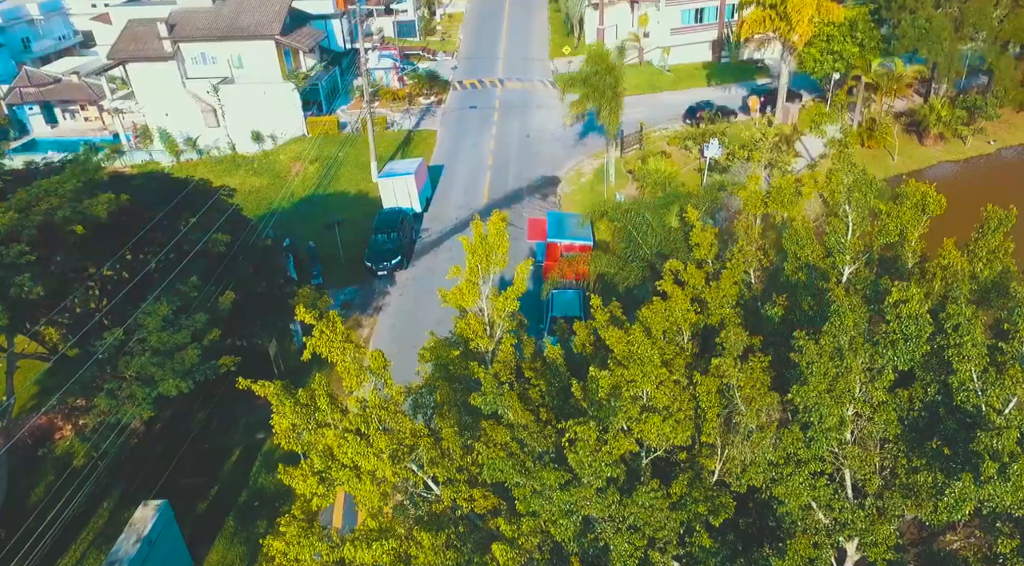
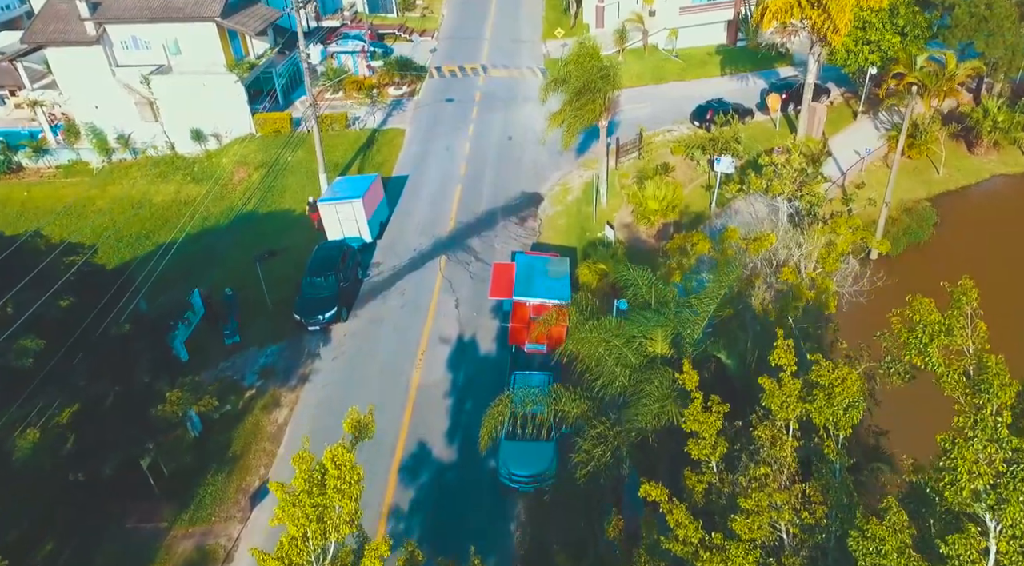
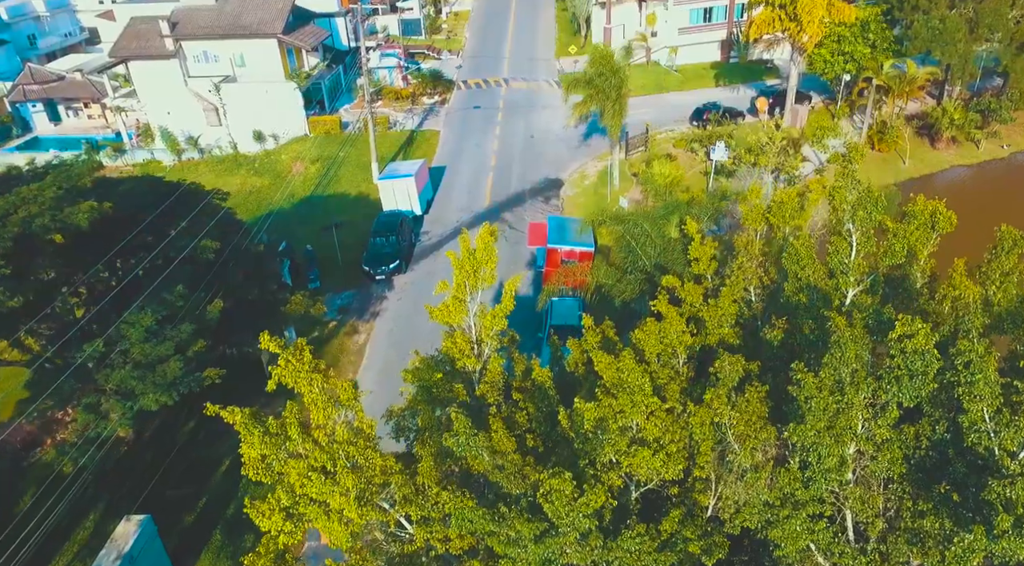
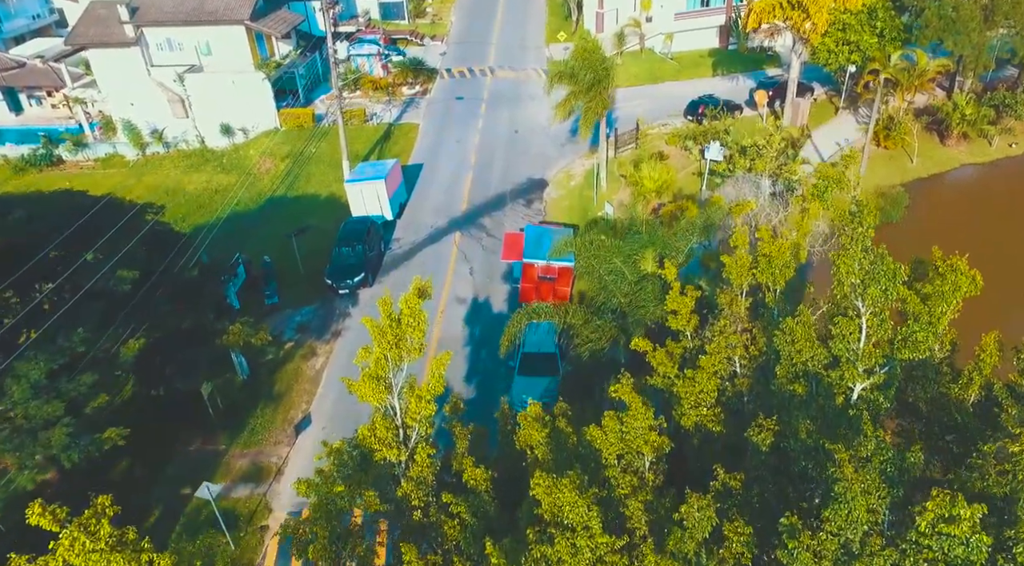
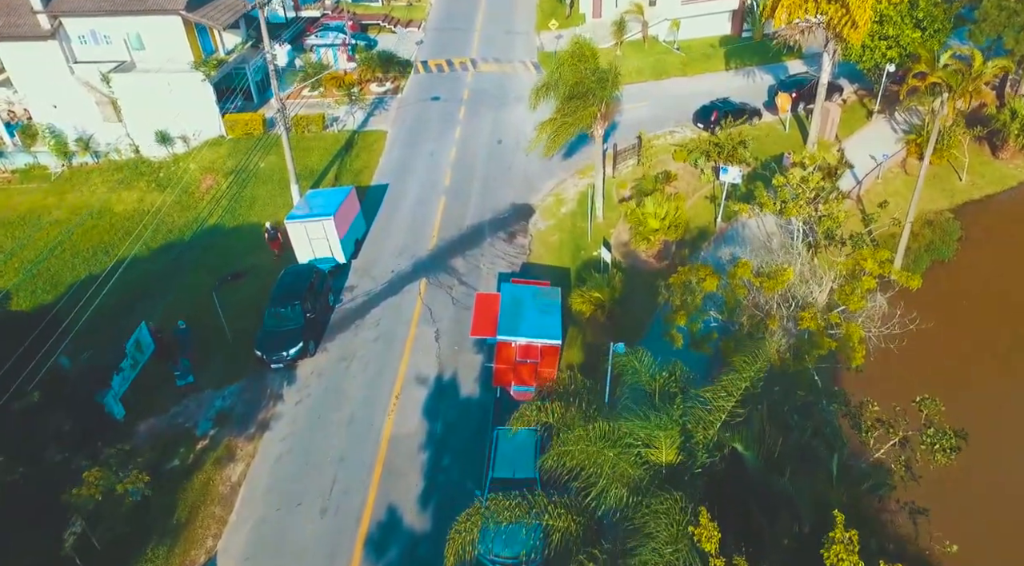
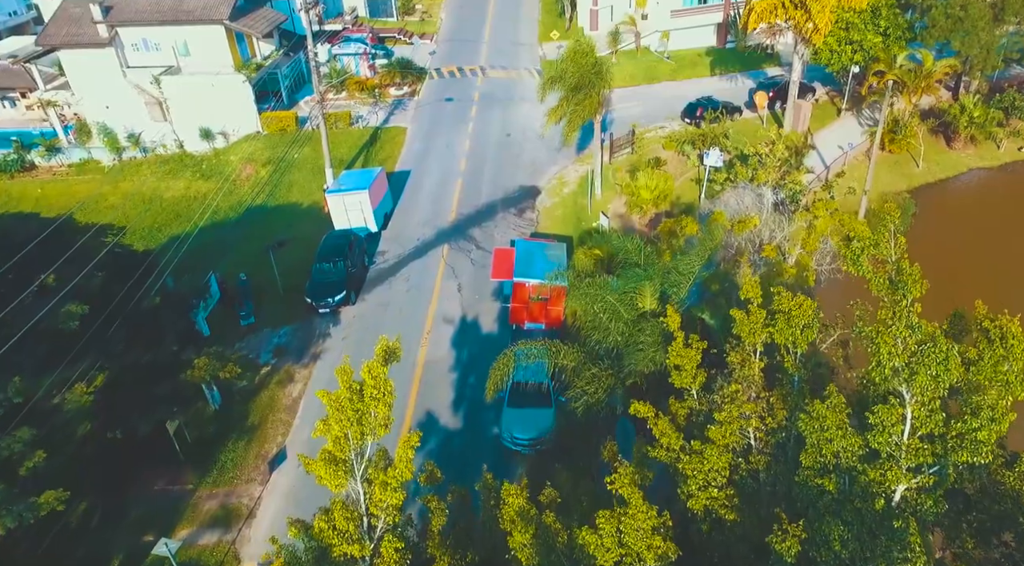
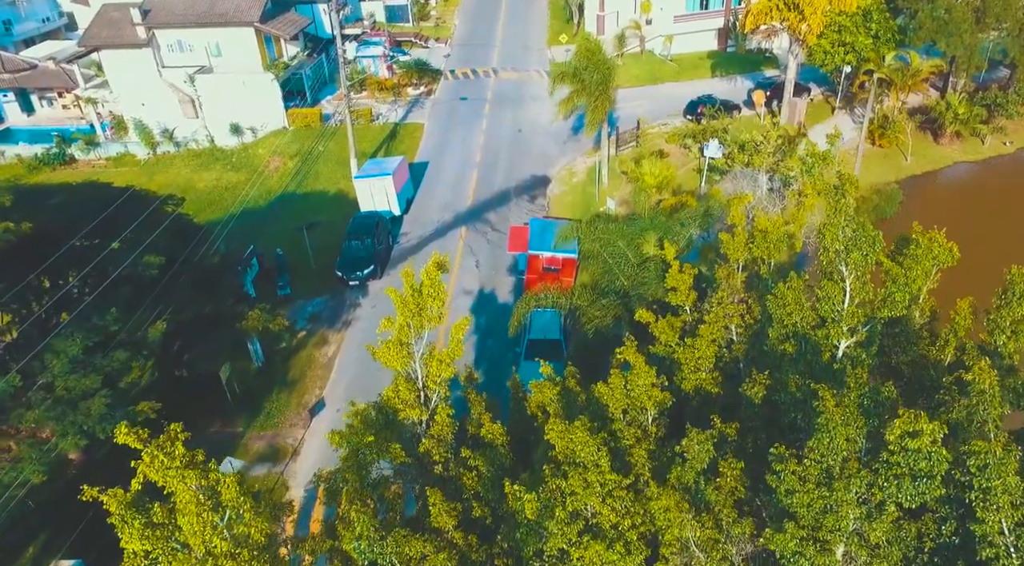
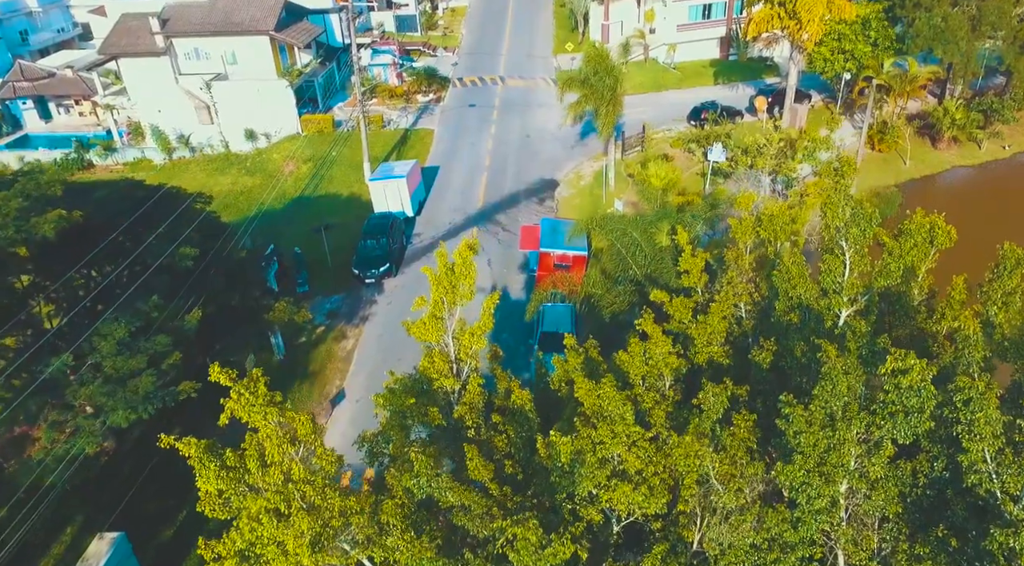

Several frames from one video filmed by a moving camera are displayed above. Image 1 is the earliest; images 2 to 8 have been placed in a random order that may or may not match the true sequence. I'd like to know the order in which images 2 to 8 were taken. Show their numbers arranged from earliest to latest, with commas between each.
3, 8, 7, 4, 6, 2, 5
